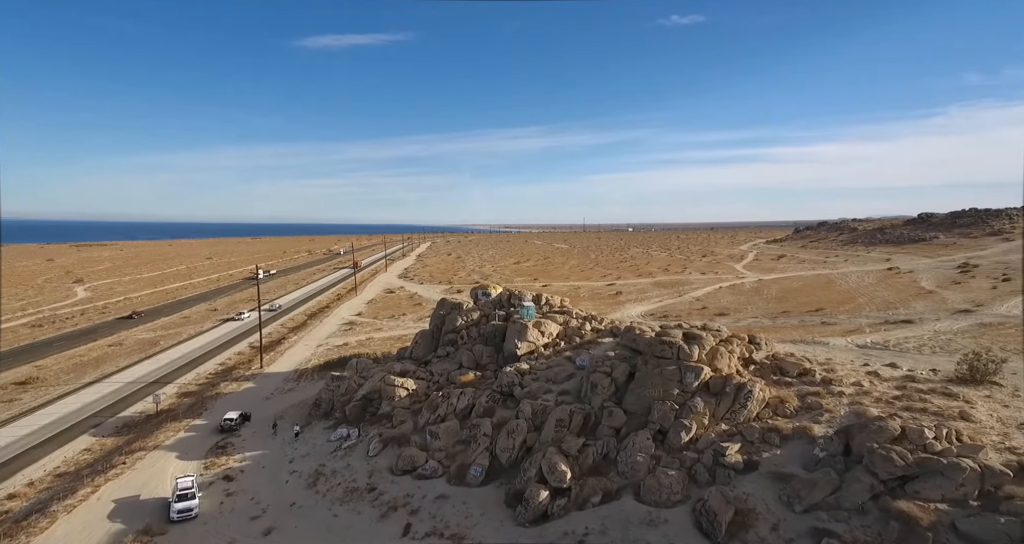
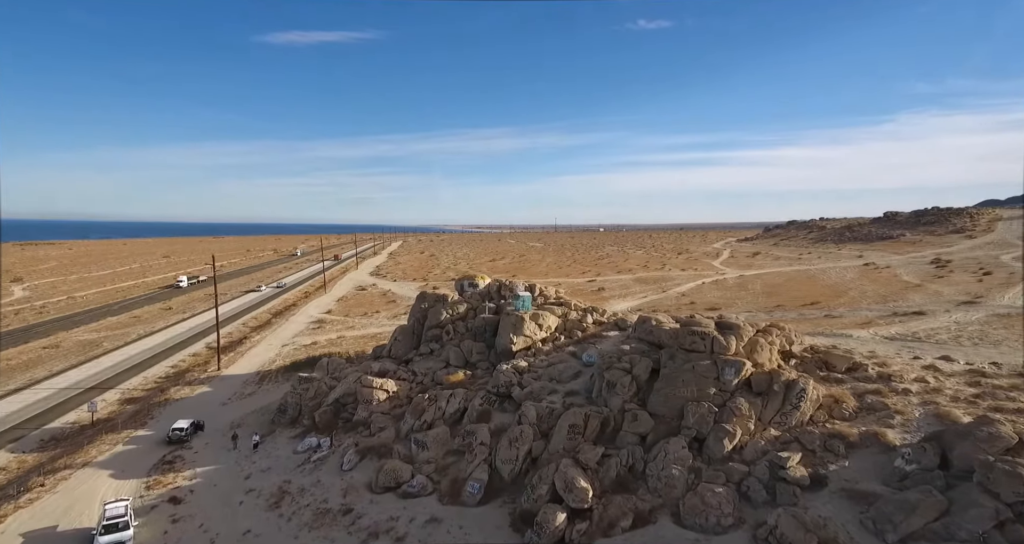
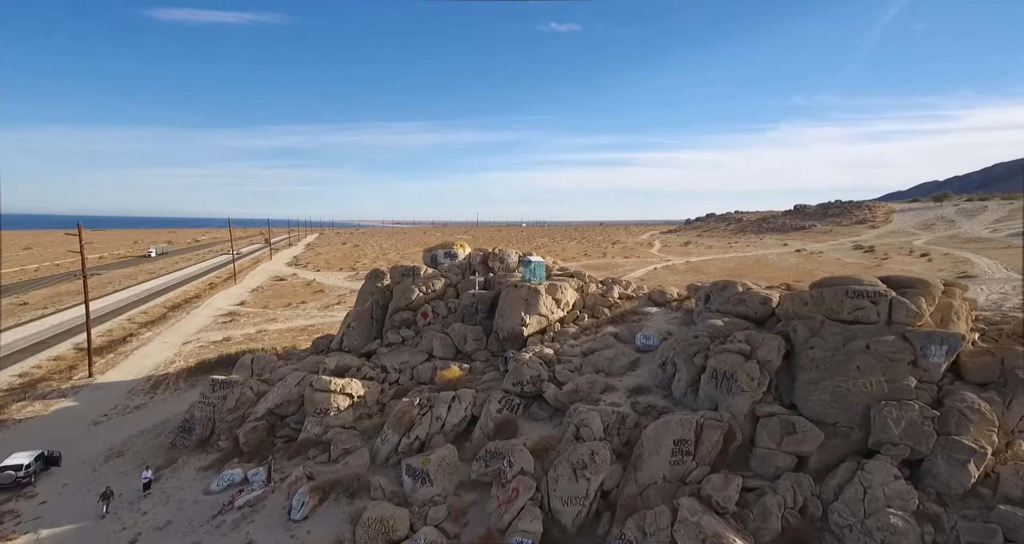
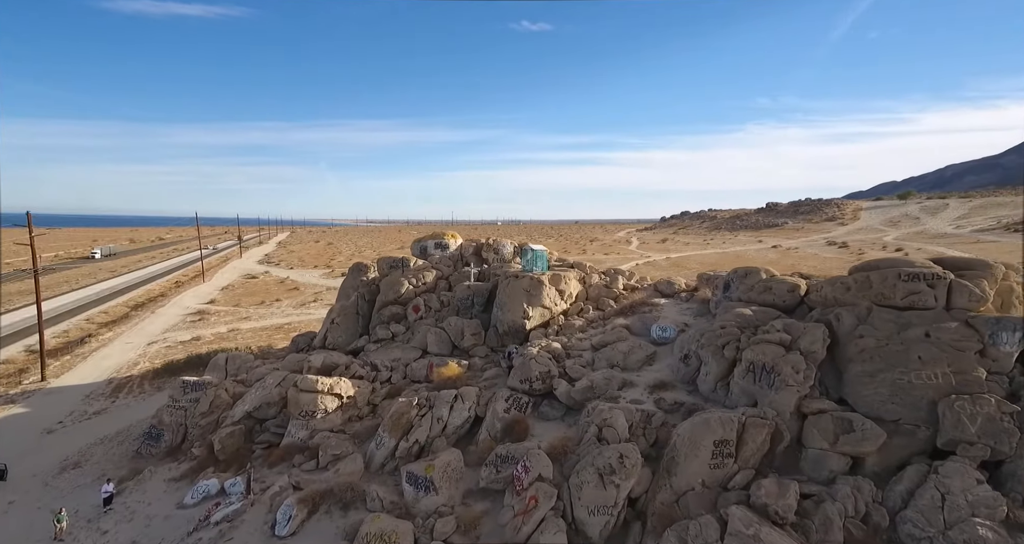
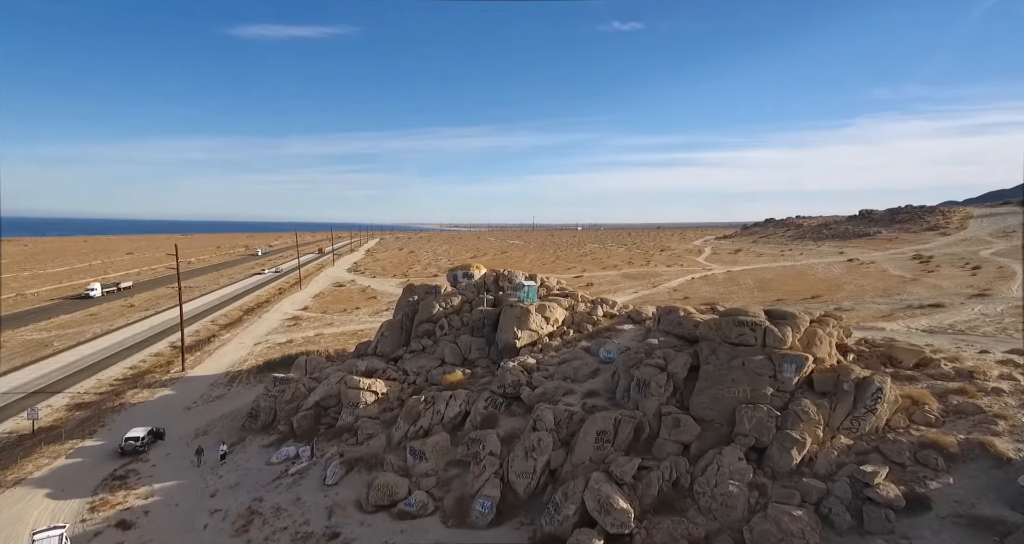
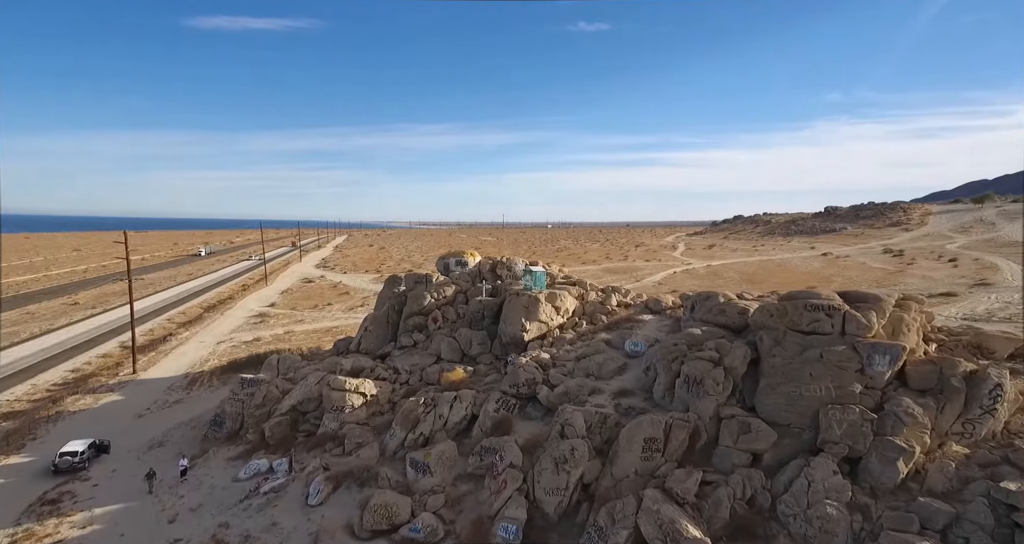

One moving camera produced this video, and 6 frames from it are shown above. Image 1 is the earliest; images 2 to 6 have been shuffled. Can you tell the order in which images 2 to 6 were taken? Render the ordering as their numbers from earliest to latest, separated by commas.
2, 5, 6, 3, 4
